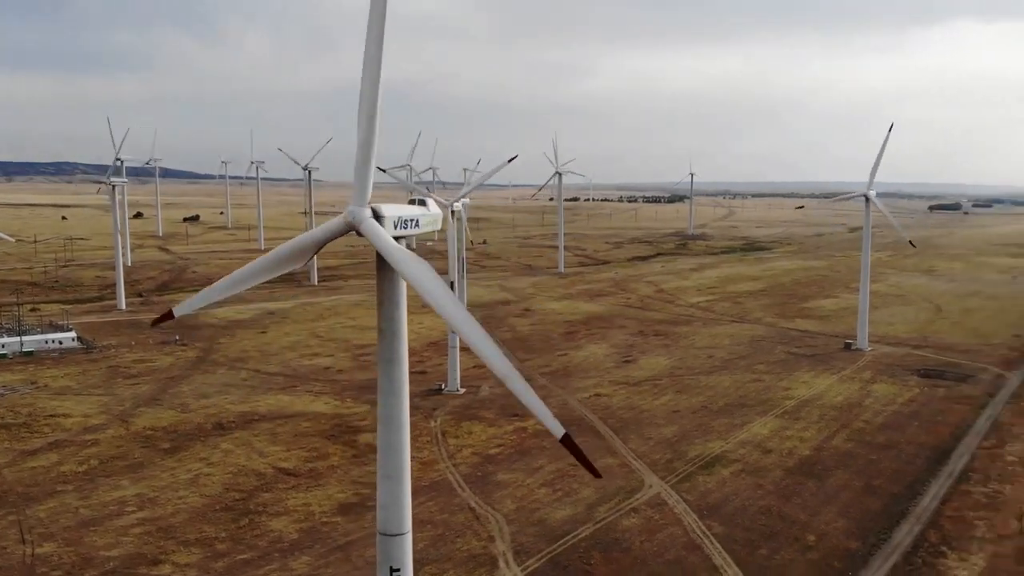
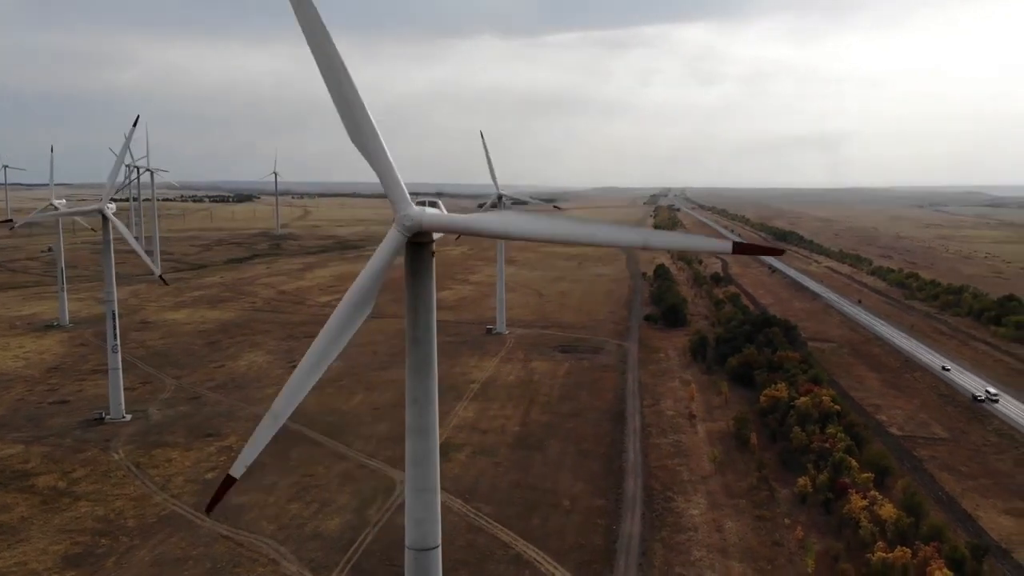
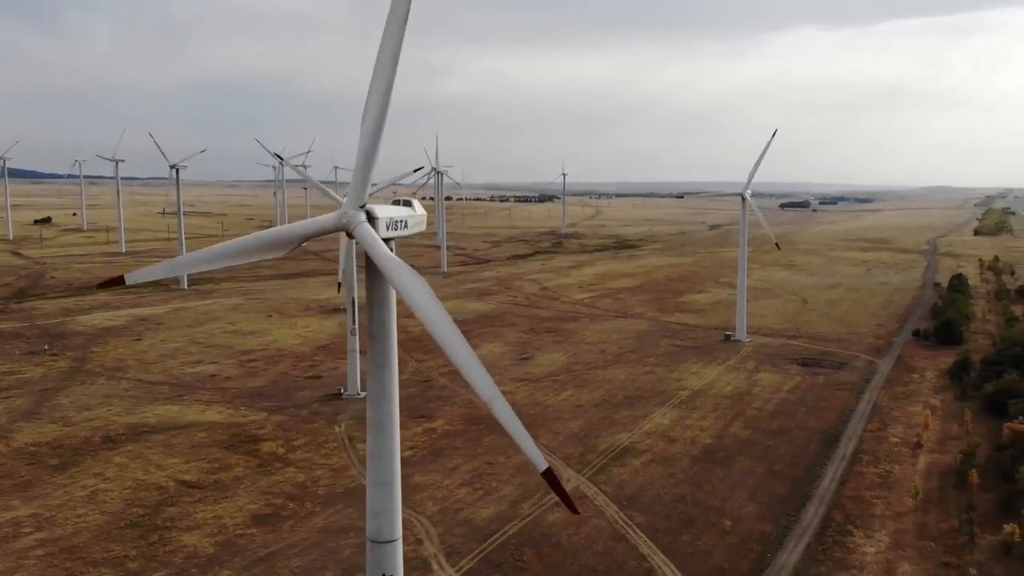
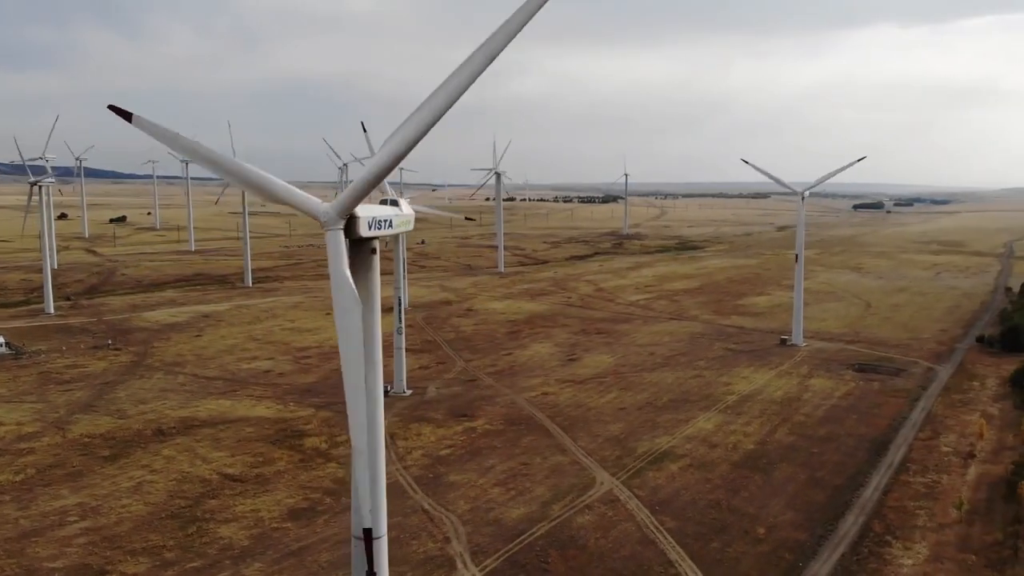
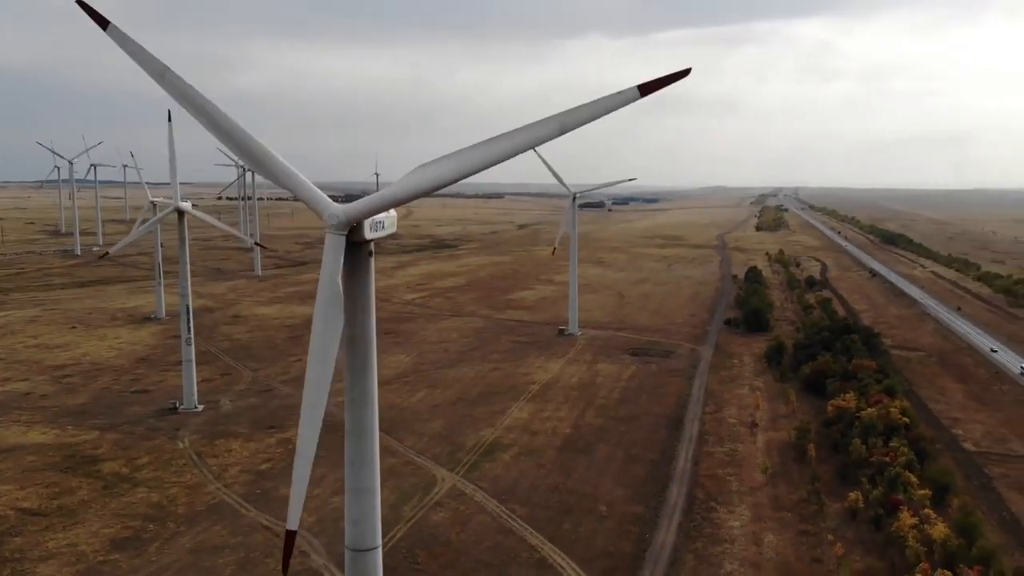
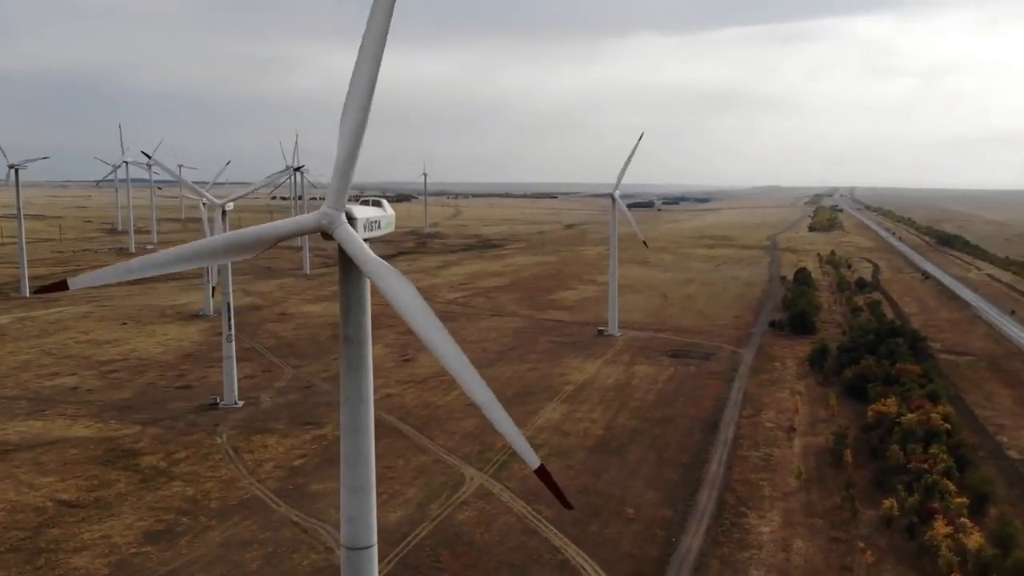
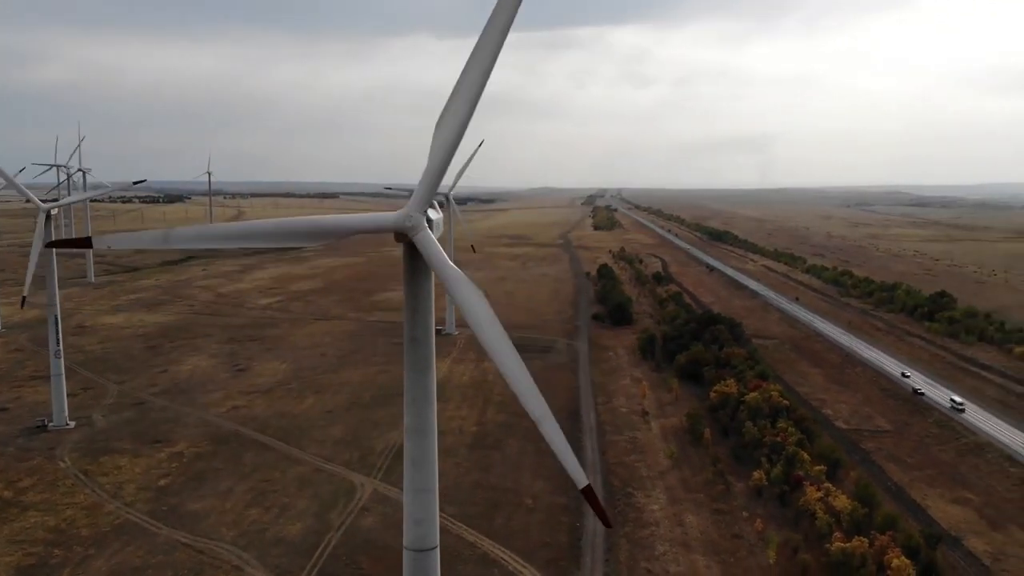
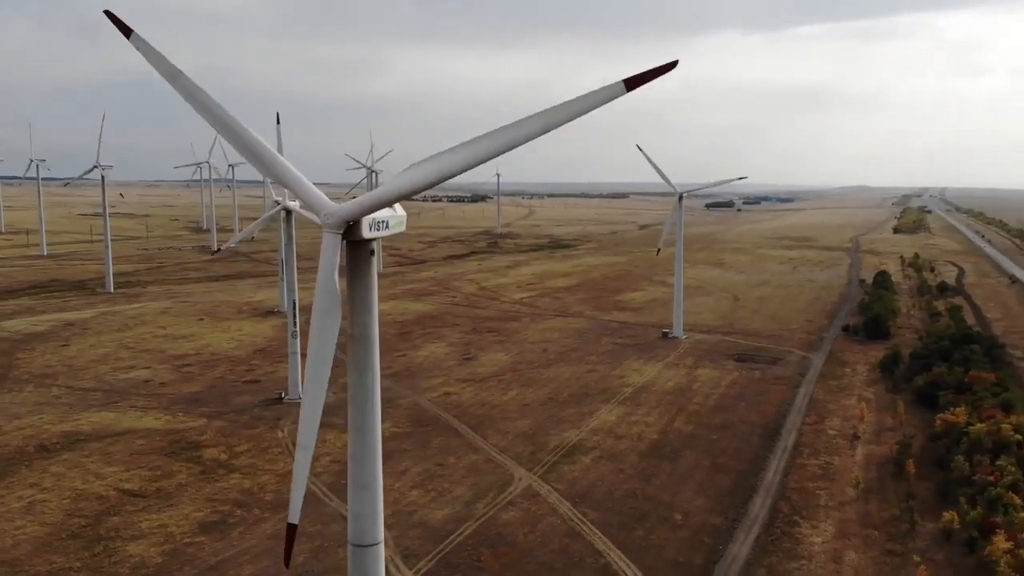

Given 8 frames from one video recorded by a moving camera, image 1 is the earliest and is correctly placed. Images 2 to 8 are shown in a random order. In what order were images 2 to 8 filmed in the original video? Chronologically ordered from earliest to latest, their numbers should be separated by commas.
4, 3, 8, 6, 5, 2, 7
